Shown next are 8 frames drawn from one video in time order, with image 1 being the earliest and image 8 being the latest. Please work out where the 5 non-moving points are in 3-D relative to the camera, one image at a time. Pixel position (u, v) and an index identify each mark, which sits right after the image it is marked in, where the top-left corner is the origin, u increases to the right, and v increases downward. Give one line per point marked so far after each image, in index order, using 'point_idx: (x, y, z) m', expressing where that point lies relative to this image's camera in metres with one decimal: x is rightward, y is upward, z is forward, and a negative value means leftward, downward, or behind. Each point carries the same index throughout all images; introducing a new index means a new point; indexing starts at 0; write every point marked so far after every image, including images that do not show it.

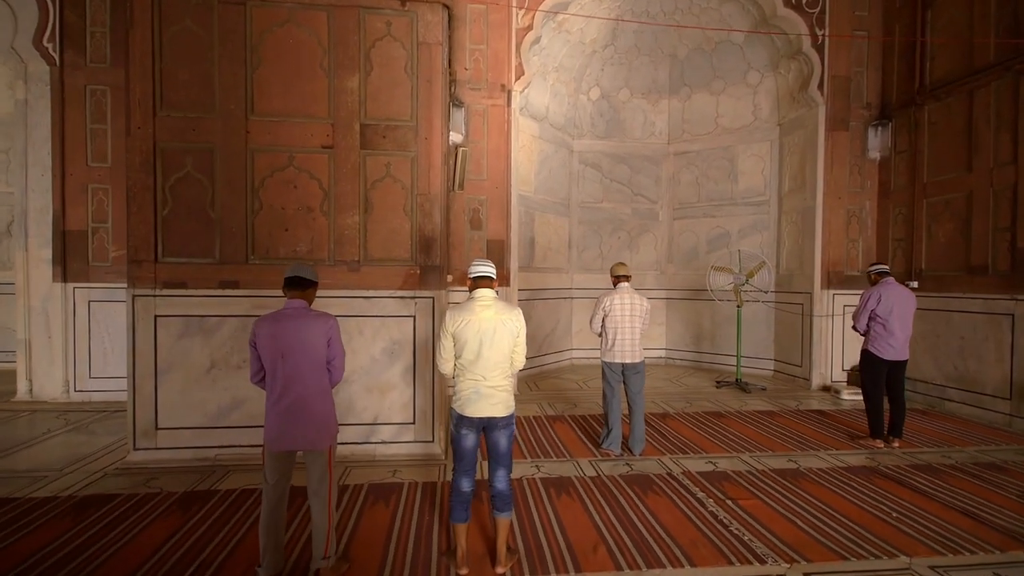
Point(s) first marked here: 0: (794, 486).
0: (+1.9, -1.3, +3.3) m
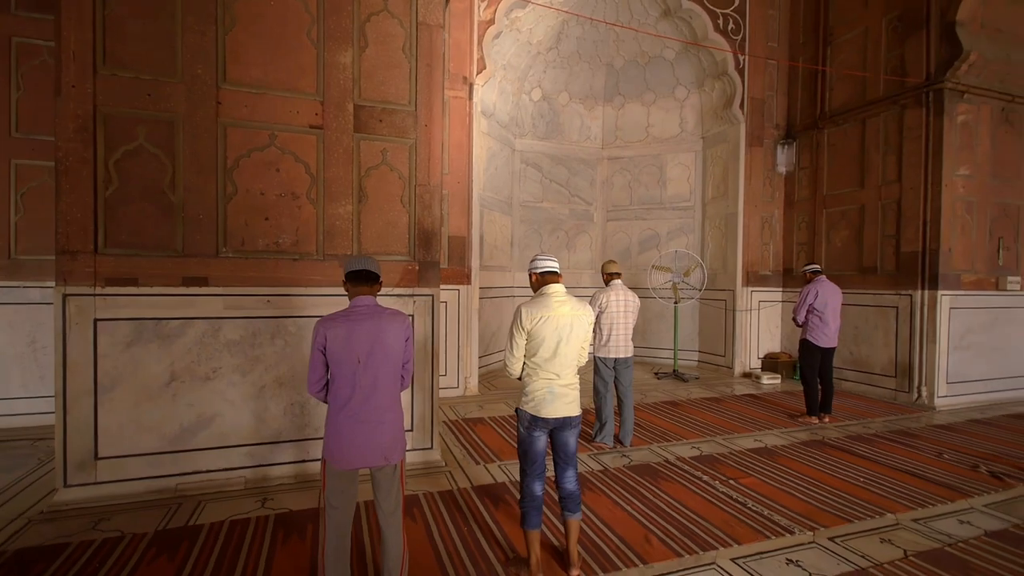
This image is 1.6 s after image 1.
0: (+2.0, -1.3, +3.6) m
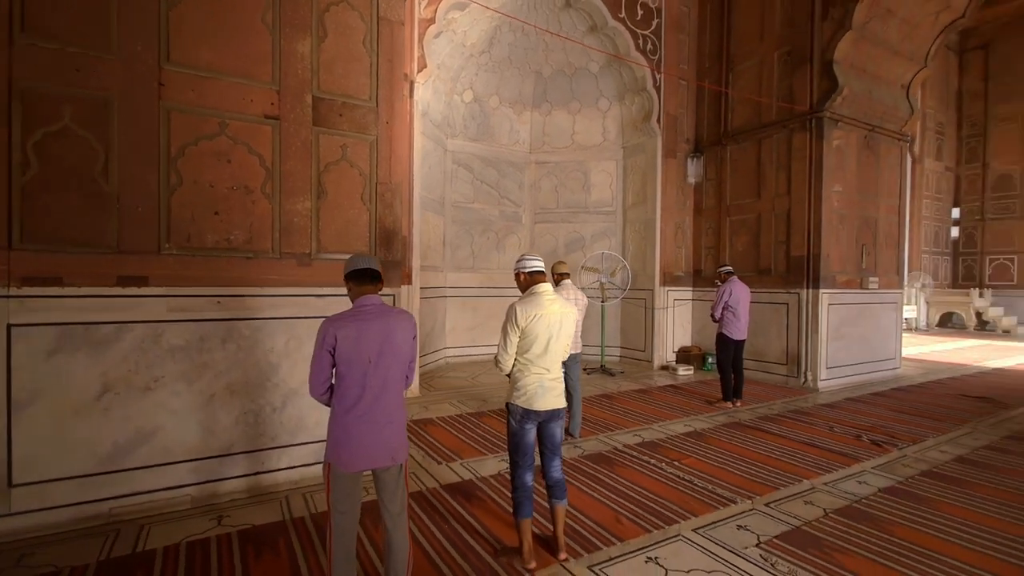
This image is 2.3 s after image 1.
0: (+1.6, -1.3, +4.0) m
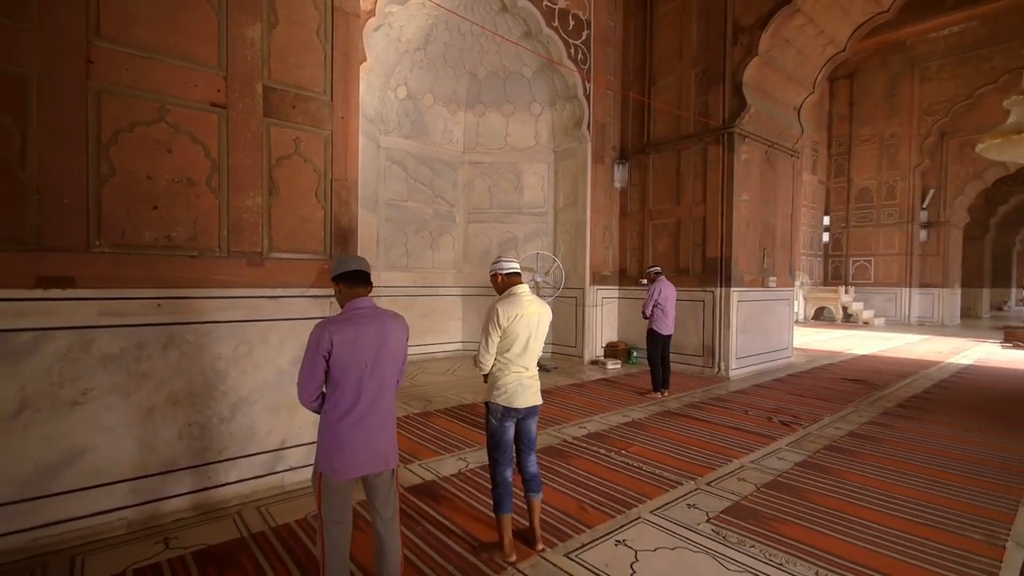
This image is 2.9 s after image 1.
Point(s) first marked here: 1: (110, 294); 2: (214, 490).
0: (+1.2, -1.3, +4.4) m
1: (-2.0, 0.0, +2.4) m
2: (-1.7, -1.2, +2.8) m
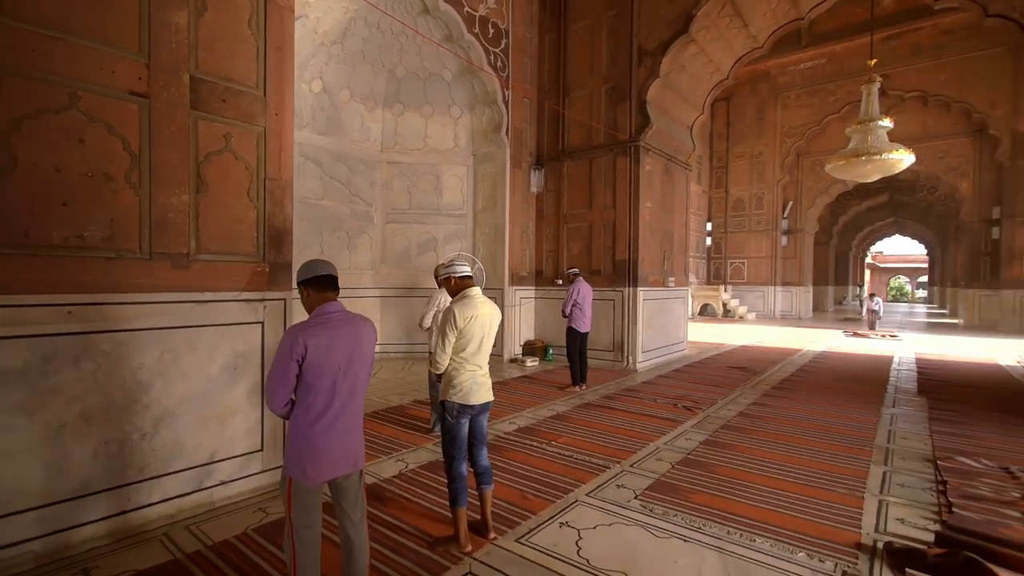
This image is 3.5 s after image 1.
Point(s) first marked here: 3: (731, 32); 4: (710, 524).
0: (+0.6, -1.3, +4.7) m
1: (-2.2, -0.1, +2.2) m
2: (-2.0, -1.2, +2.5) m
3: (+3.3, +3.9, +7.4) m
4: (+1.1, -1.4, +2.8) m
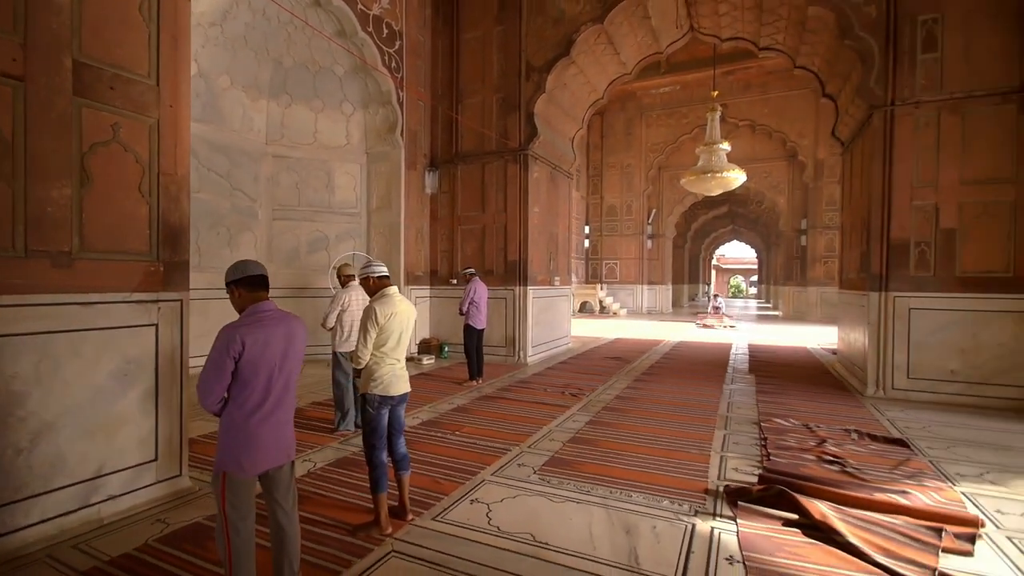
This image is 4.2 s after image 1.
0: (-0.4, -1.3, +5.0) m
1: (-2.6, -0.1, +1.9) m
2: (-2.4, -1.2, +2.3) m
3: (+1.6, +4.0, +8.3) m
4: (+0.6, -1.4, +3.3) m
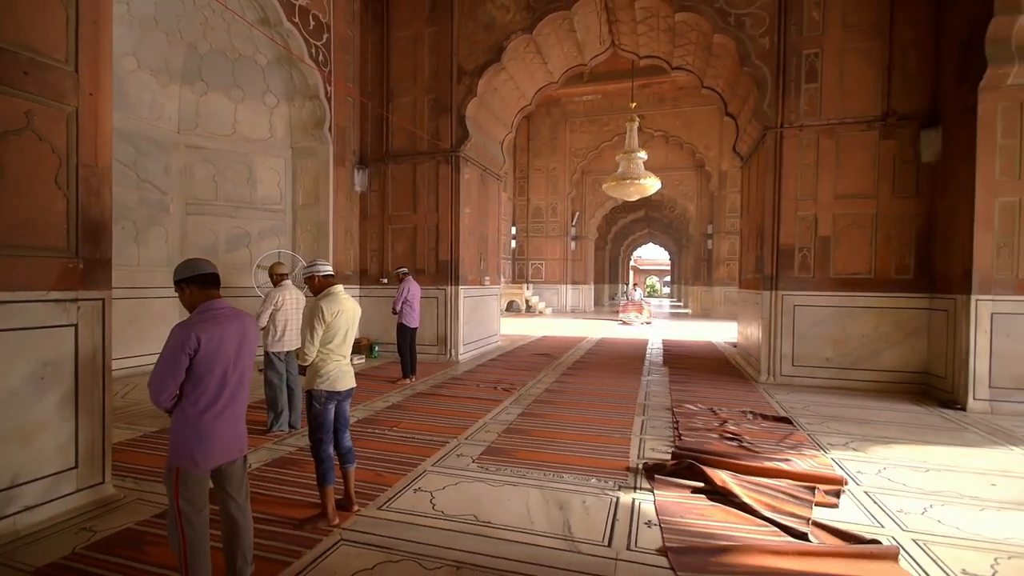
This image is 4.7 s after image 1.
0: (-1.1, -1.3, +5.1) m
1: (-2.8, -0.1, +1.7) m
2: (-2.7, -1.2, +2.1) m
3: (+0.4, +4.0, +8.6) m
4: (+0.1, -1.4, +3.6) m
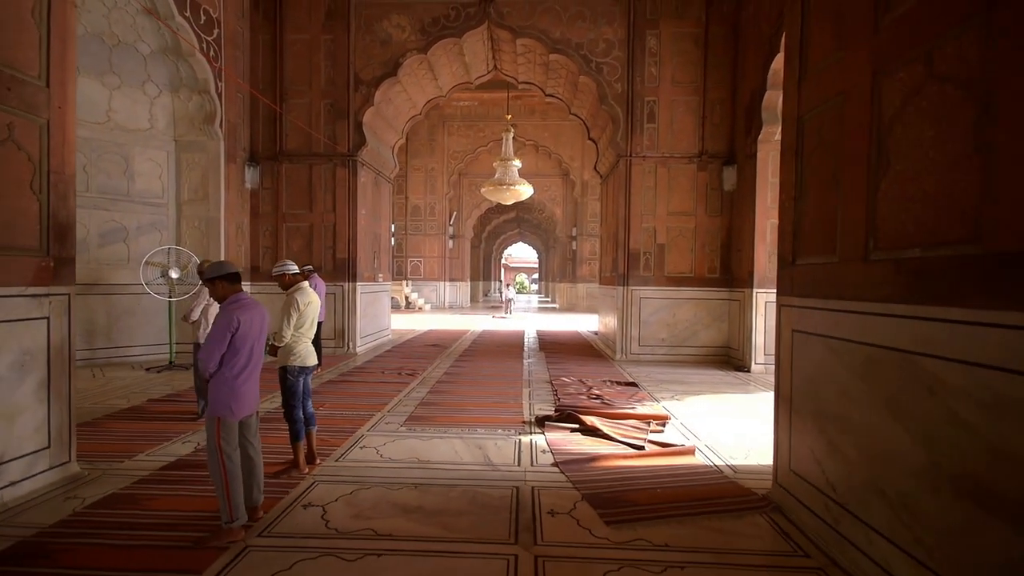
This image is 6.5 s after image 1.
0: (-2.2, -1.3, +5.6) m
1: (-2.9, 0.0, +1.9) m
2: (-2.9, -1.2, +2.4) m
3: (-1.7, +4.0, +9.4) m
4: (-0.6, -1.3, +4.5) m
